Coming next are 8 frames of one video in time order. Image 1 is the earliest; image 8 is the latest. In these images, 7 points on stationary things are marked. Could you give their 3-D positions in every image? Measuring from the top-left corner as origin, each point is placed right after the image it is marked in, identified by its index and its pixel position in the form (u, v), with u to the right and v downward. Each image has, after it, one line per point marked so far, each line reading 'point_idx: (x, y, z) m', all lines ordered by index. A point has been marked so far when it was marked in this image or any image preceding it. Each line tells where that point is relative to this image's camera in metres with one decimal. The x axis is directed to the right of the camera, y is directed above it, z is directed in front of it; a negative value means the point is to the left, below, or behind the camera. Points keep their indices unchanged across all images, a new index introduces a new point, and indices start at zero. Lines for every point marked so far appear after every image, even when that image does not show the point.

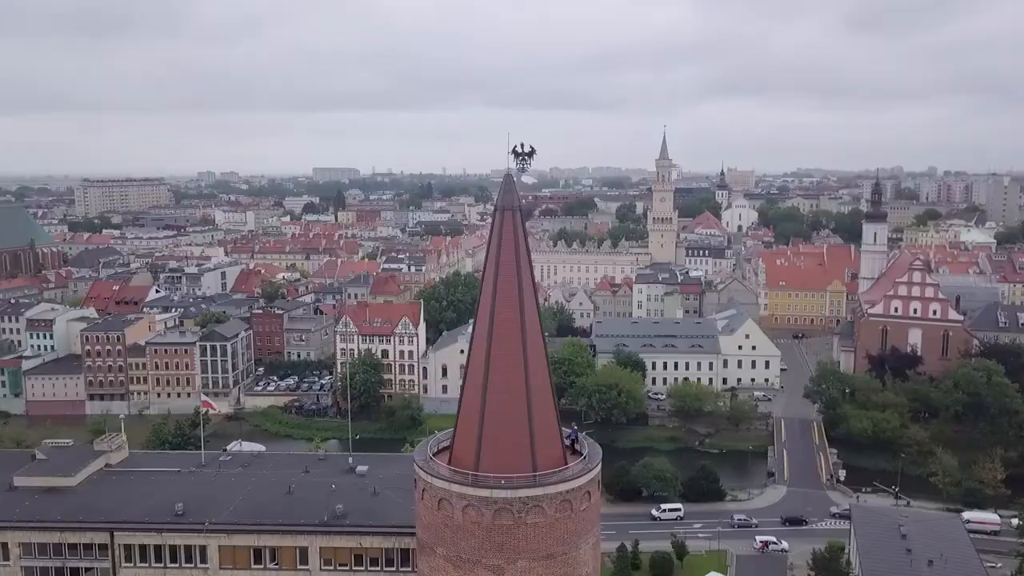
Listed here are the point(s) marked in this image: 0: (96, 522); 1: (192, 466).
0: (-7.6, -4.3, +15.0) m
1: (-6.9, -3.8, +17.6) m
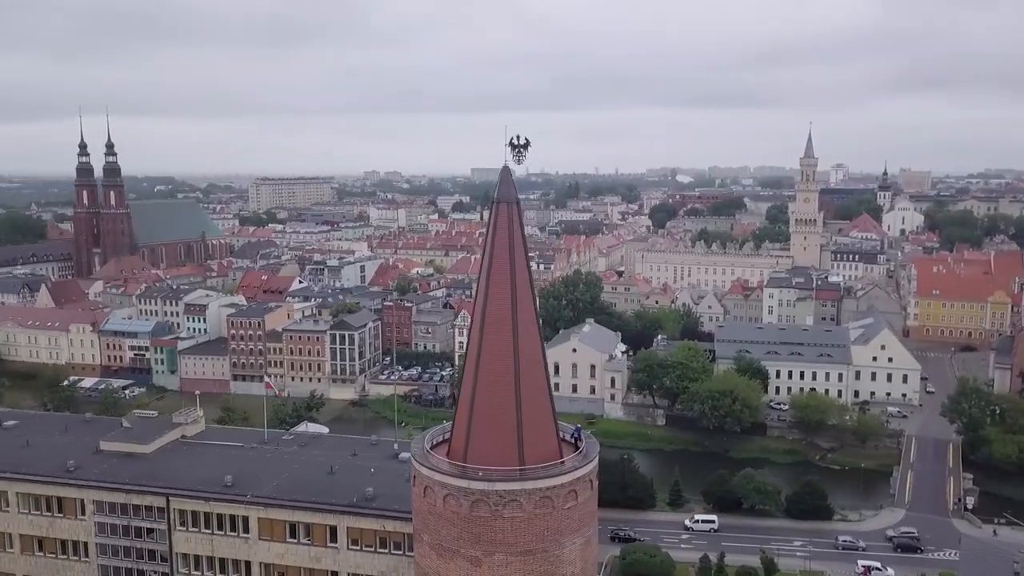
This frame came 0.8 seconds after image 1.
0: (-7.1, -4.0, +16.4) m
1: (-5.9, -3.5, +18.8) m
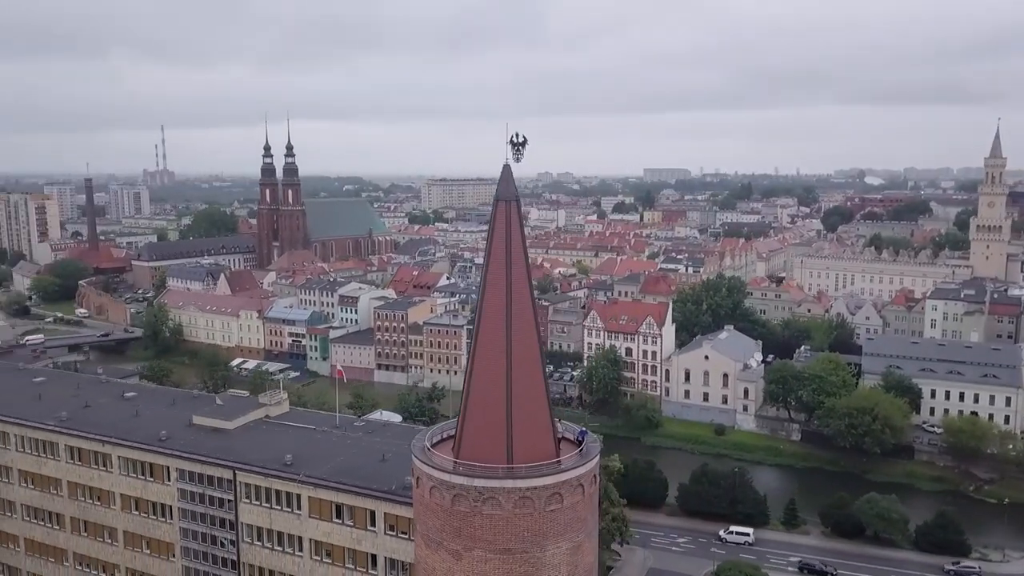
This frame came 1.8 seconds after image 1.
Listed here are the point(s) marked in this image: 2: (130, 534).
0: (-6.2, -3.8, +17.8) m
1: (-4.5, -3.3, +19.9) m
2: (-9.0, -5.8, +19.4) m
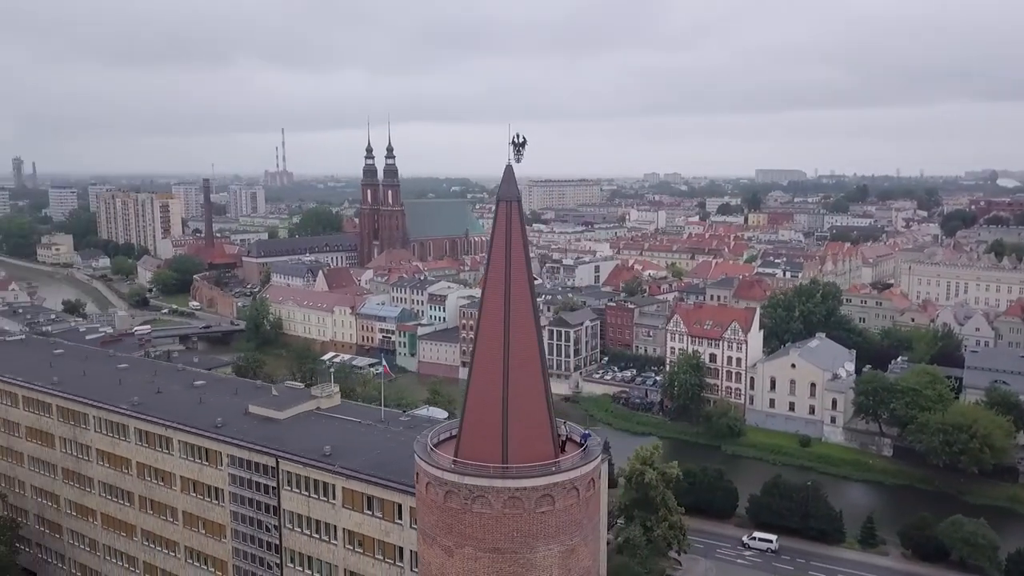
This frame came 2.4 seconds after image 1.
0: (-5.5, -3.7, +18.6) m
1: (-3.5, -3.3, +20.5) m
2: (-8.1, -5.7, +20.6) m
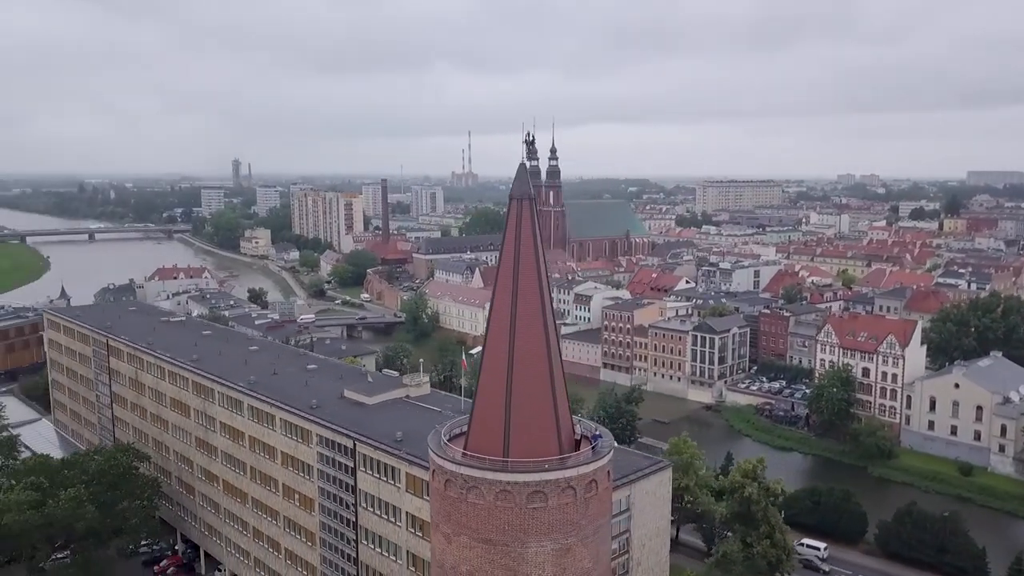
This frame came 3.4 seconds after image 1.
0: (-3.9, -3.5, +19.8) m
1: (-1.6, -3.2, +21.2) m
2: (-6.1, -5.4, +22.3) m
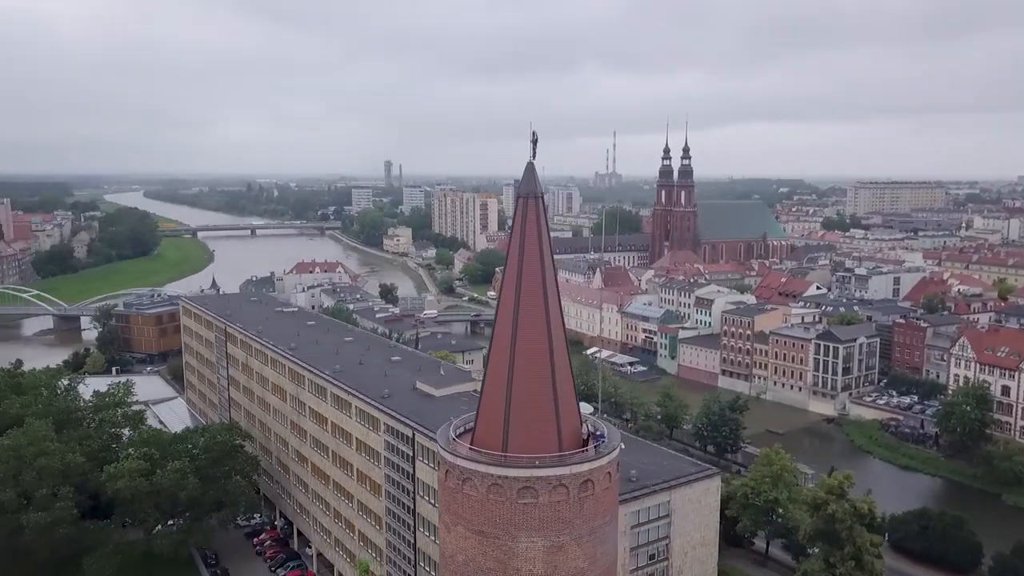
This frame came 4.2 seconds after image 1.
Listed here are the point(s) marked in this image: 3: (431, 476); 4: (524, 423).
0: (-2.5, -3.4, +20.5) m
1: (0.0, -3.1, +21.5) m
2: (-4.3, -5.2, +23.4) m
3: (-1.9, -4.5, +19.7) m
4: (+0.2, -2.0, +12.3) m
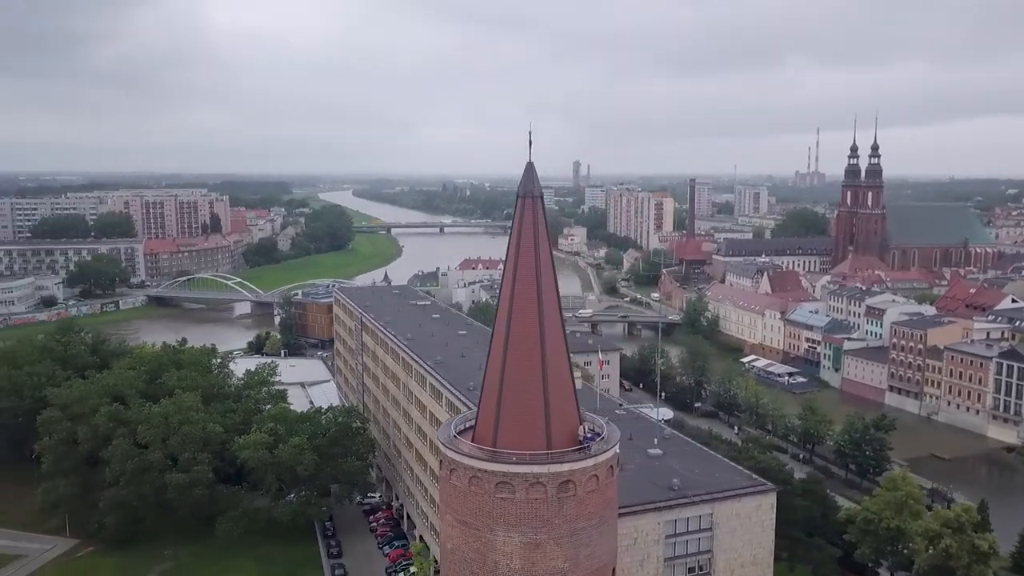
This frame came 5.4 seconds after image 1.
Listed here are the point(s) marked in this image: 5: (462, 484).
0: (-0.7, -3.3, +21.1) m
1: (+2.0, -3.1, +21.4) m
2: (-1.9, -5.1, +24.3) m
3: (-0.4, -4.5, +20.2) m
4: (0.0, -2.0, +12.4) m
5: (-0.7, -2.9, +12.2) m
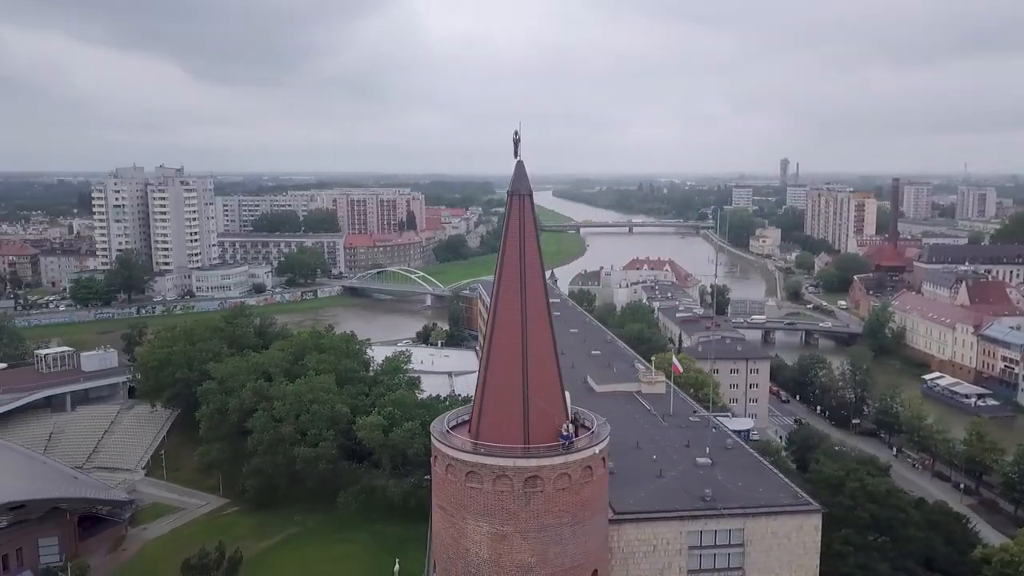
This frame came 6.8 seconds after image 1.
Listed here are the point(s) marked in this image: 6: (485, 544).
0: (+1.1, -3.2, +21.3) m
1: (+3.8, -3.1, +20.9) m
2: (+0.7, -5.0, +24.6) m
3: (+1.2, -4.4, +20.3) m
4: (-0.3, -1.9, +12.7) m
5: (-1.1, -2.8, +12.6) m
6: (-0.4, -3.8, +12.2) m
